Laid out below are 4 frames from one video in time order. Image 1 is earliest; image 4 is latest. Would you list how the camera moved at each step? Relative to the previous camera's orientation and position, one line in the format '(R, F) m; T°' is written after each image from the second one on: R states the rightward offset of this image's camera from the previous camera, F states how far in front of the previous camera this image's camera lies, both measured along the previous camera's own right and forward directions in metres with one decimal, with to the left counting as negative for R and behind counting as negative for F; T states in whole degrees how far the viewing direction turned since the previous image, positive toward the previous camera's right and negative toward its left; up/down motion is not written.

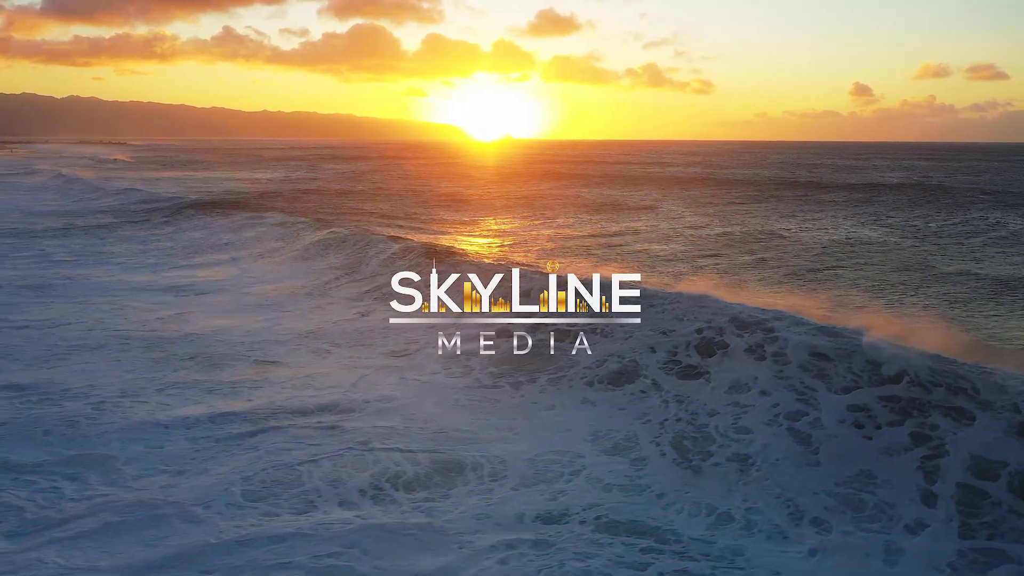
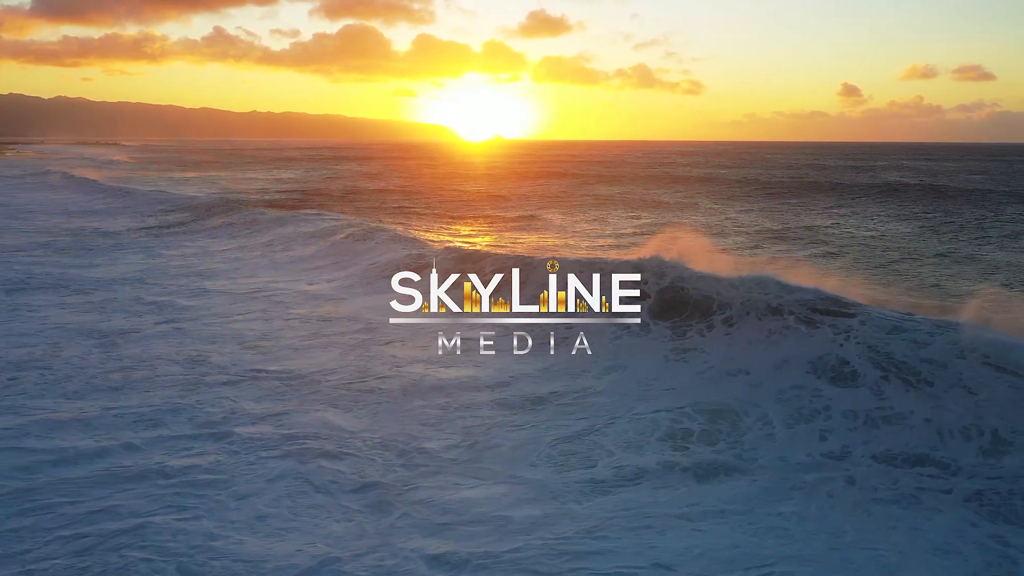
(-2.0, -0.6) m; +1°
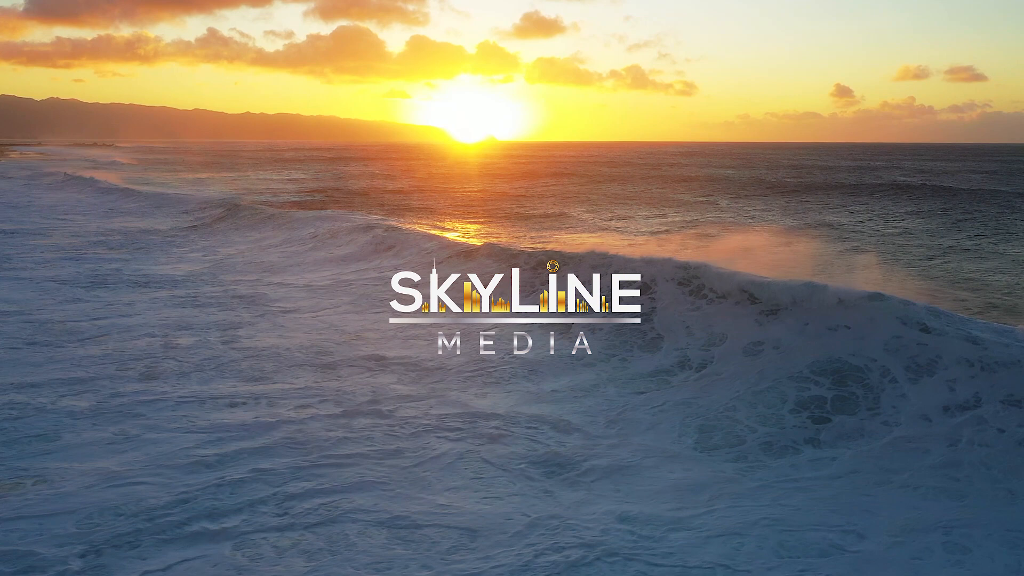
(-1.2, -0.4) m; +1°
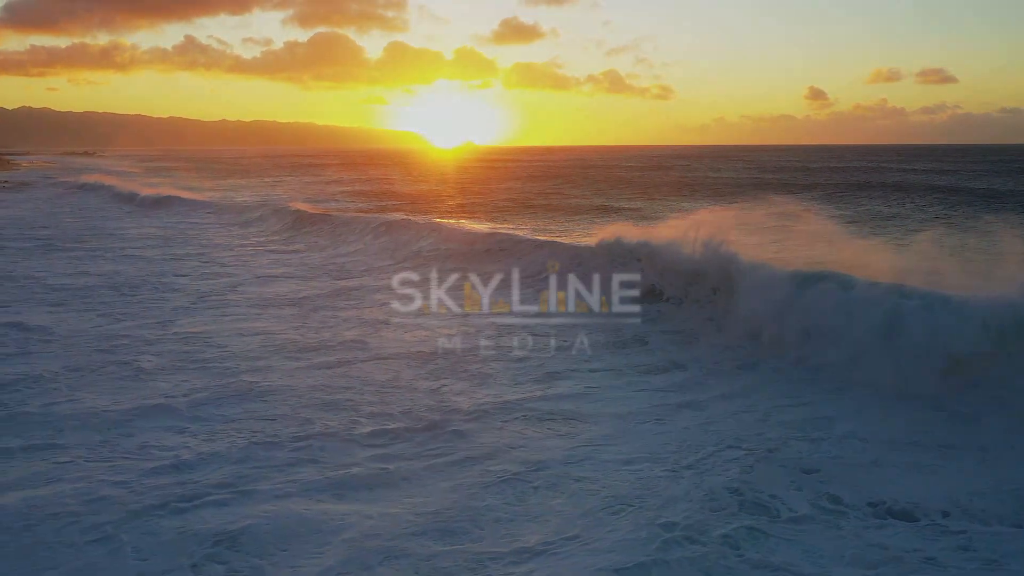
(-3.9, -1.3) m; +2°
